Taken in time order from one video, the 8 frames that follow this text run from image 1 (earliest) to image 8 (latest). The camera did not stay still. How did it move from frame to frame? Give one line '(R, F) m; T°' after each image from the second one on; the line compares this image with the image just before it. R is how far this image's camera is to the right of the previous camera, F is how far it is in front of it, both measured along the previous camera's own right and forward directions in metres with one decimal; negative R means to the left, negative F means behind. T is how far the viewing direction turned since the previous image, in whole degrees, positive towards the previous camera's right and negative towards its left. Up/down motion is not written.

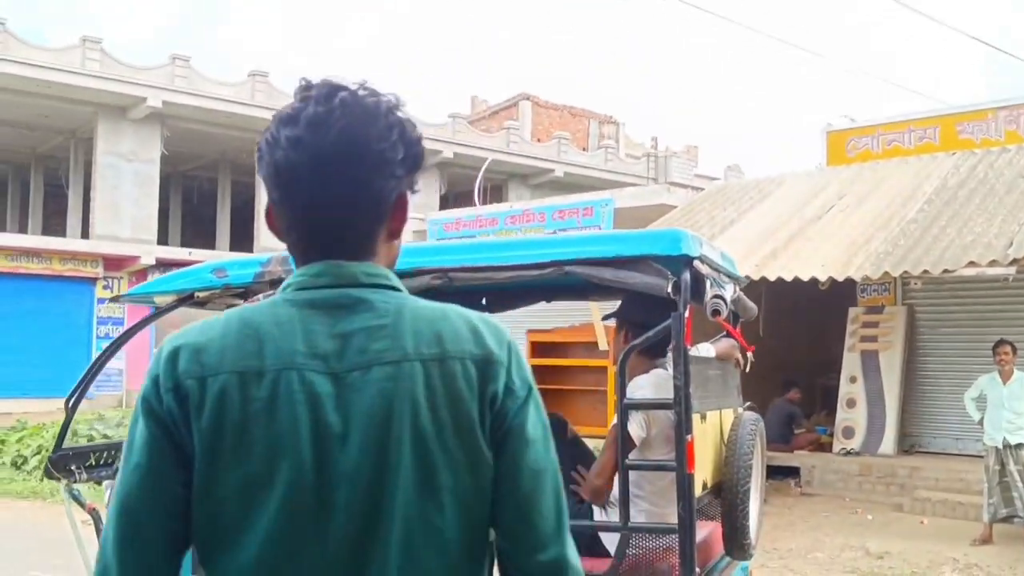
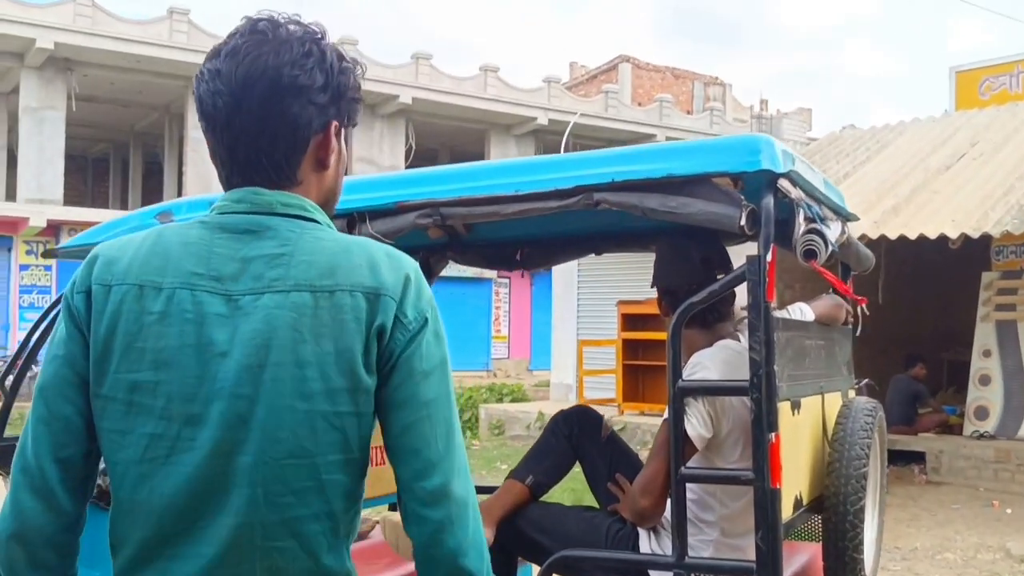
(+0.3, +1.1) m; -7°
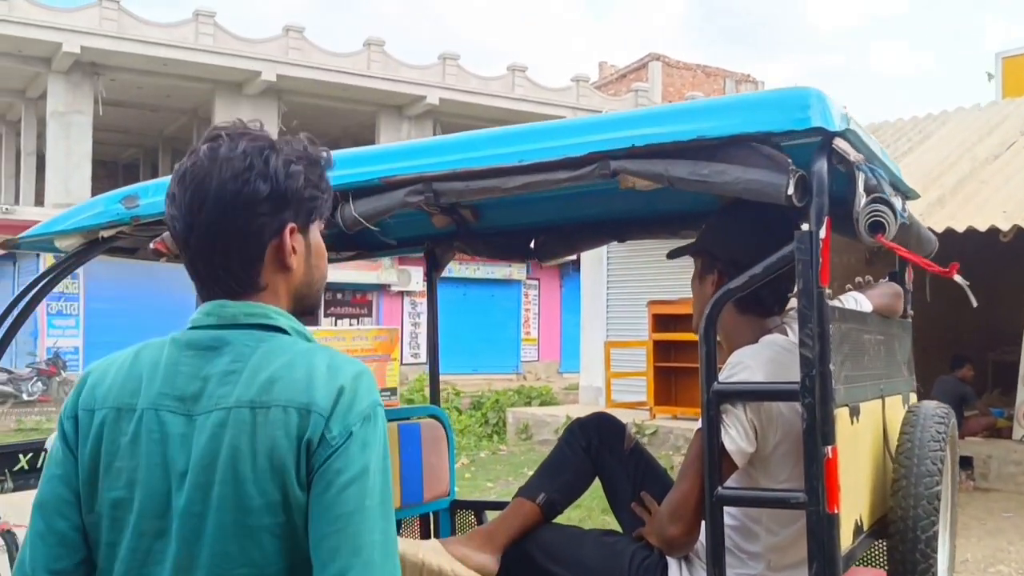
(+0.1, +0.4) m; -2°
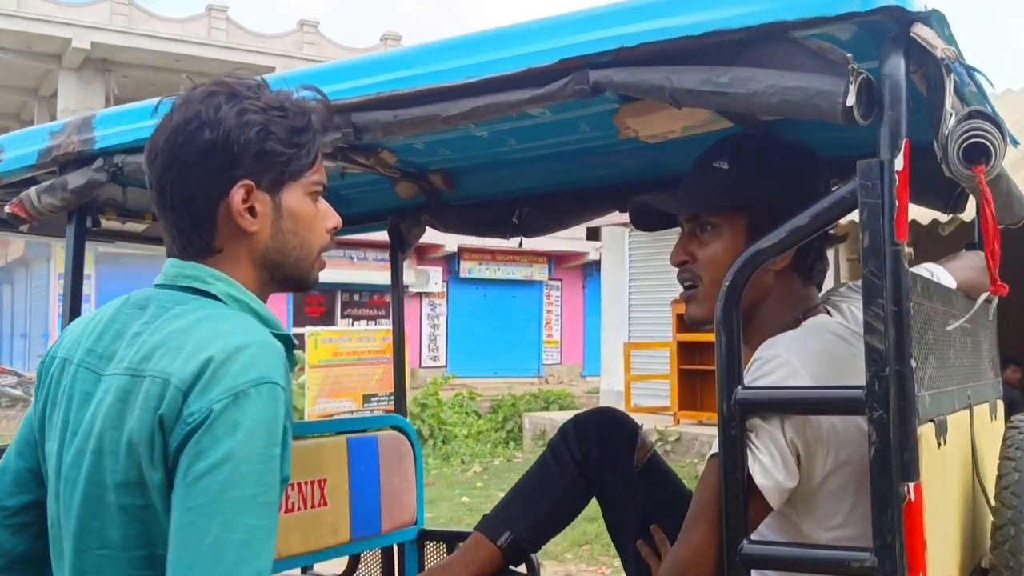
(+0.2, +0.7) m; -2°
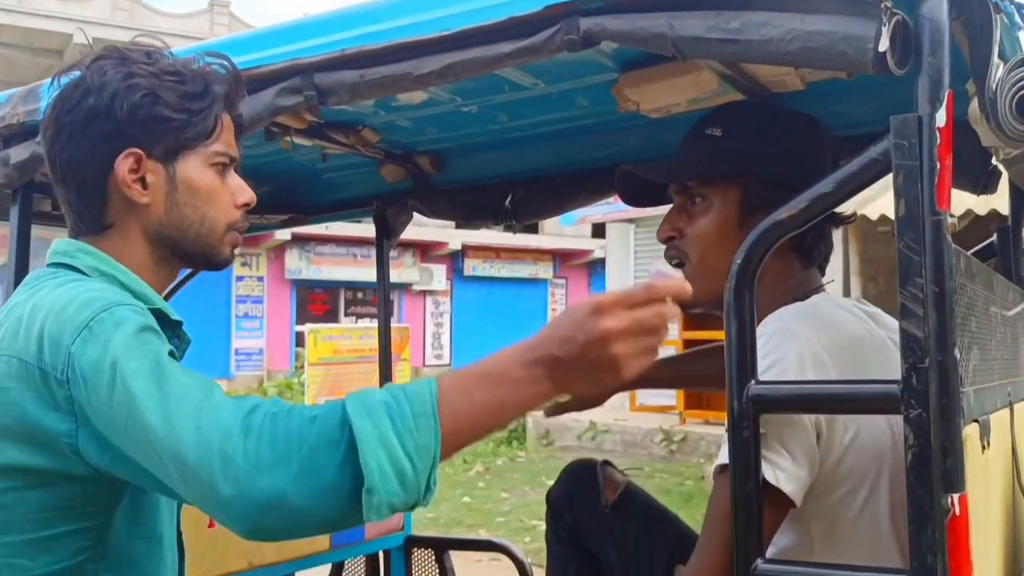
(0.0, +0.2) m; 0°
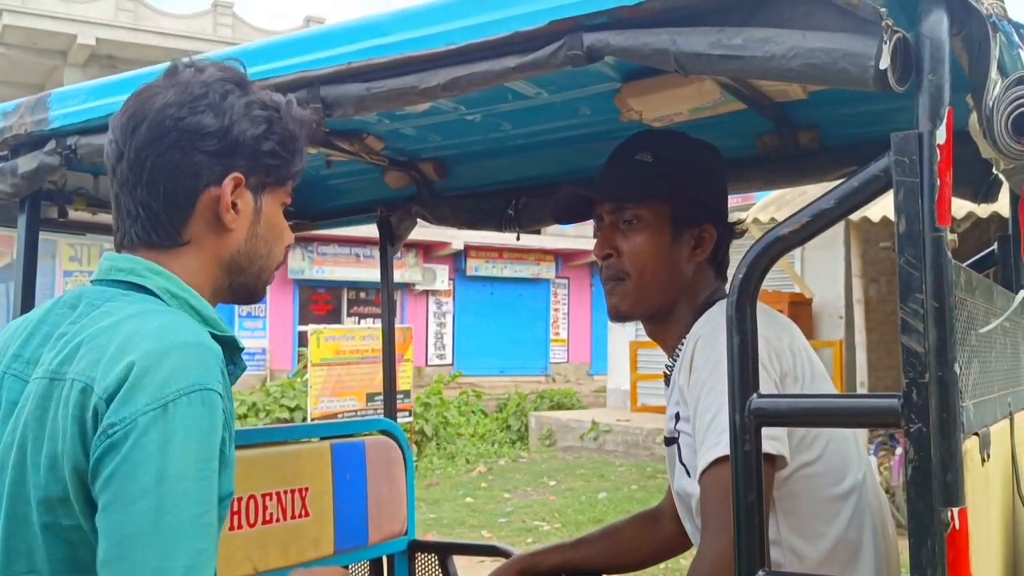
(0.0, 0.0) m; 0°
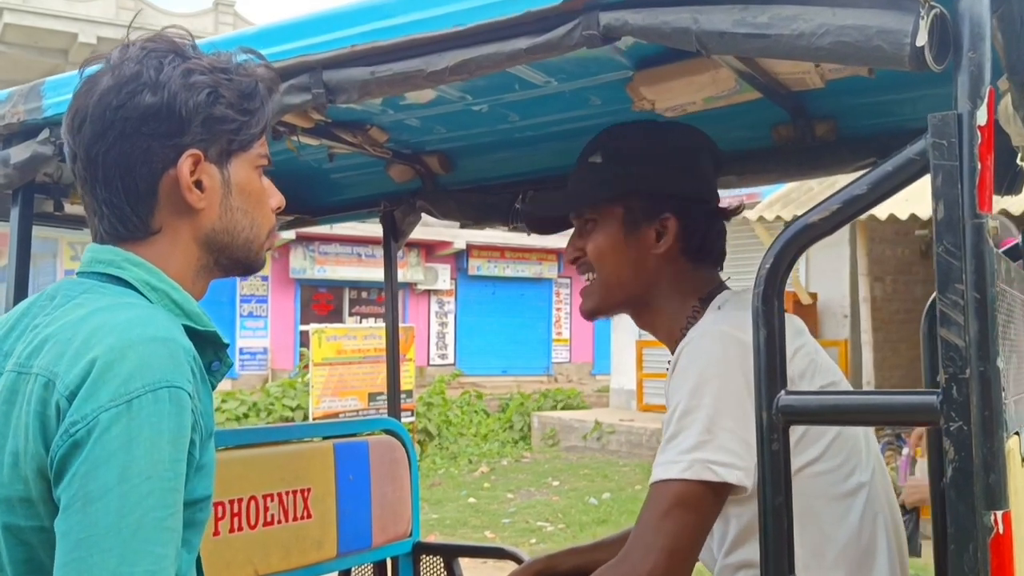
(0.0, +0.1) m; 0°
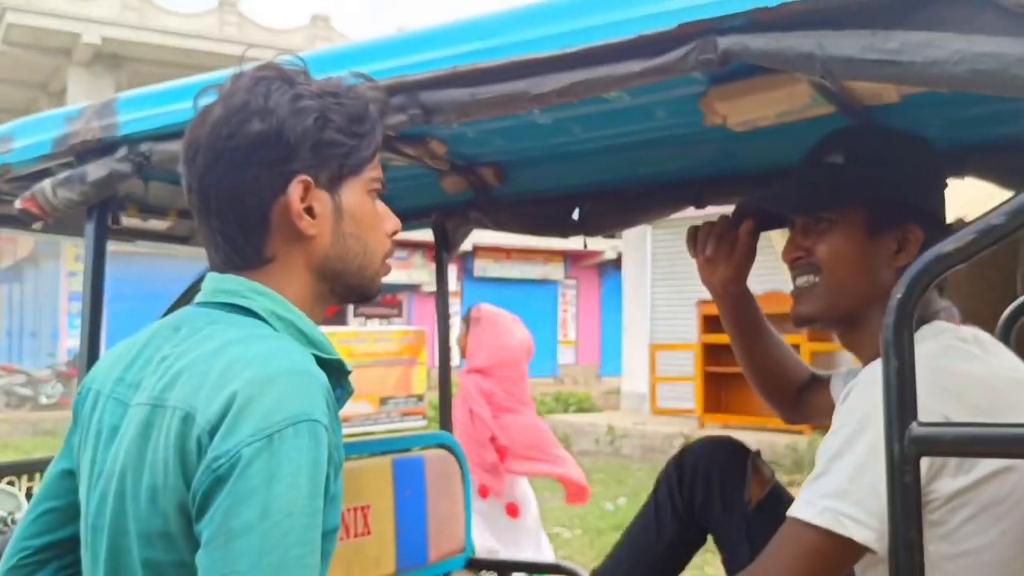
(-0.2, 0.0) m; 0°
